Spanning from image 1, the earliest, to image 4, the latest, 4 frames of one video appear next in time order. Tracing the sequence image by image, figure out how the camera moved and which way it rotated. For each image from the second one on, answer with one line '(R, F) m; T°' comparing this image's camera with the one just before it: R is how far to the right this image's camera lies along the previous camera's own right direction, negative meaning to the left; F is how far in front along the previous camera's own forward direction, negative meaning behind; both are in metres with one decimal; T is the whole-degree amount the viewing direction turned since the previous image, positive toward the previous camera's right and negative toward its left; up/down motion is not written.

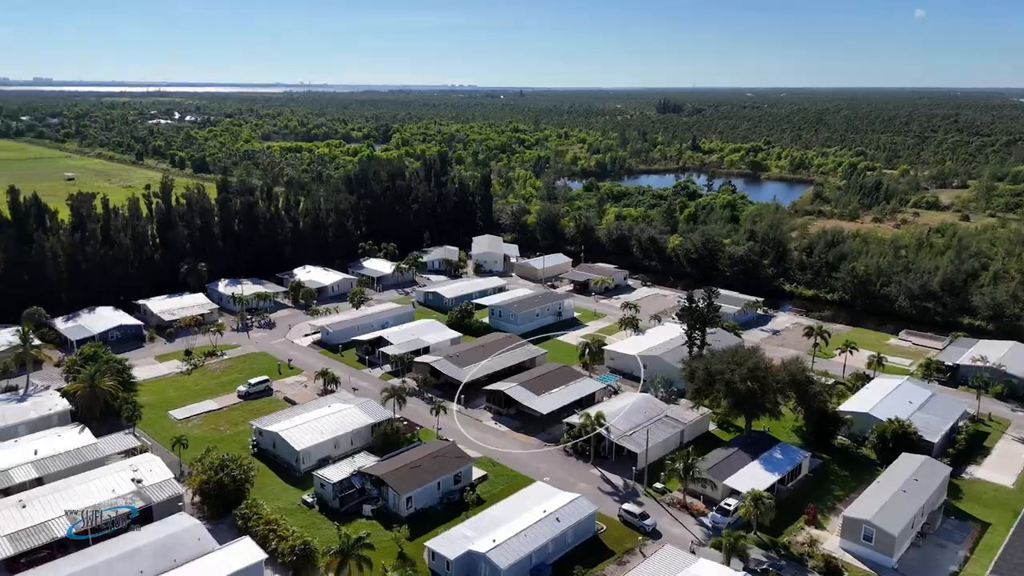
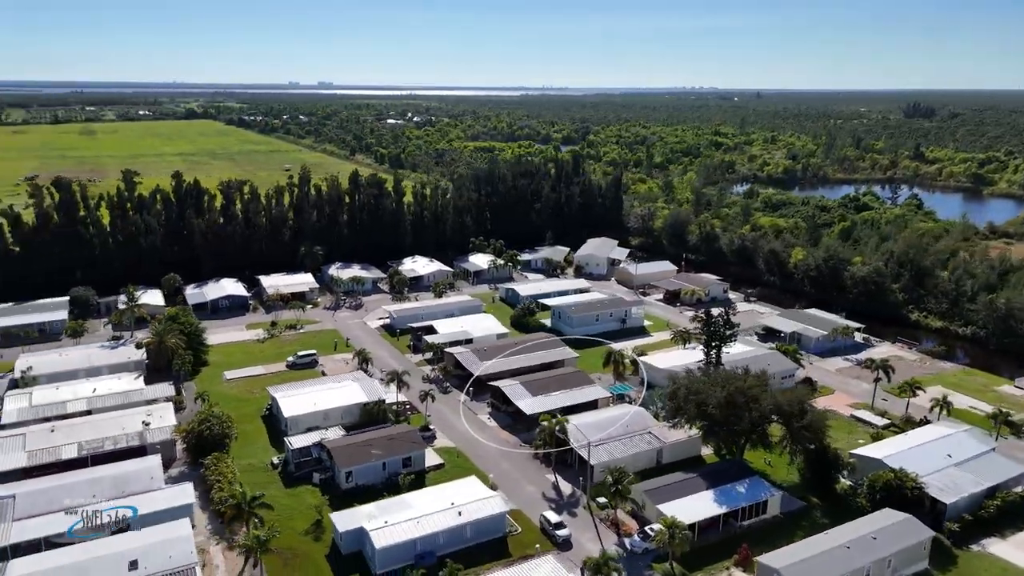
(+12.3, +1.5) m; -17°
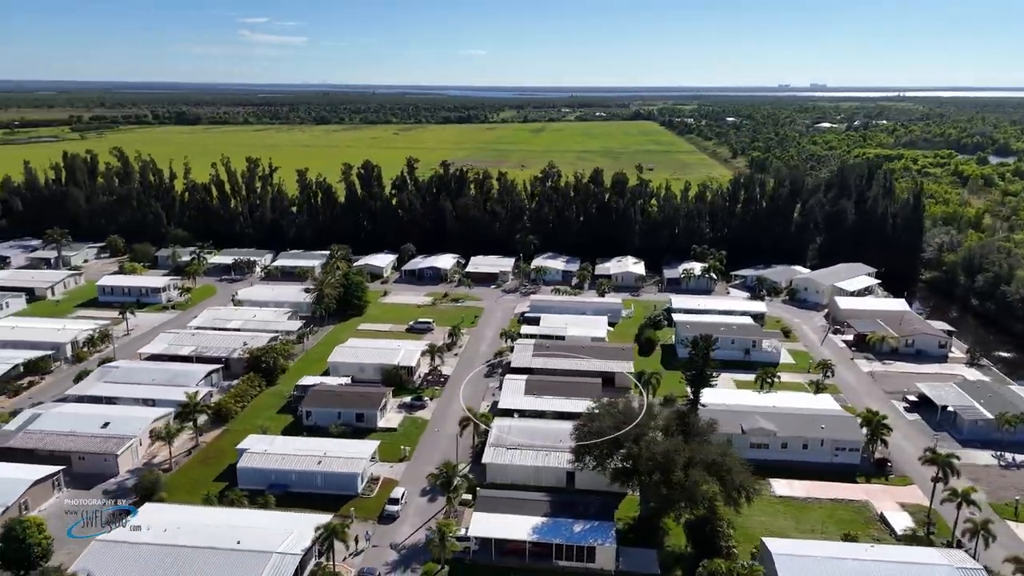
(+23.7, +6.5) m; -33°
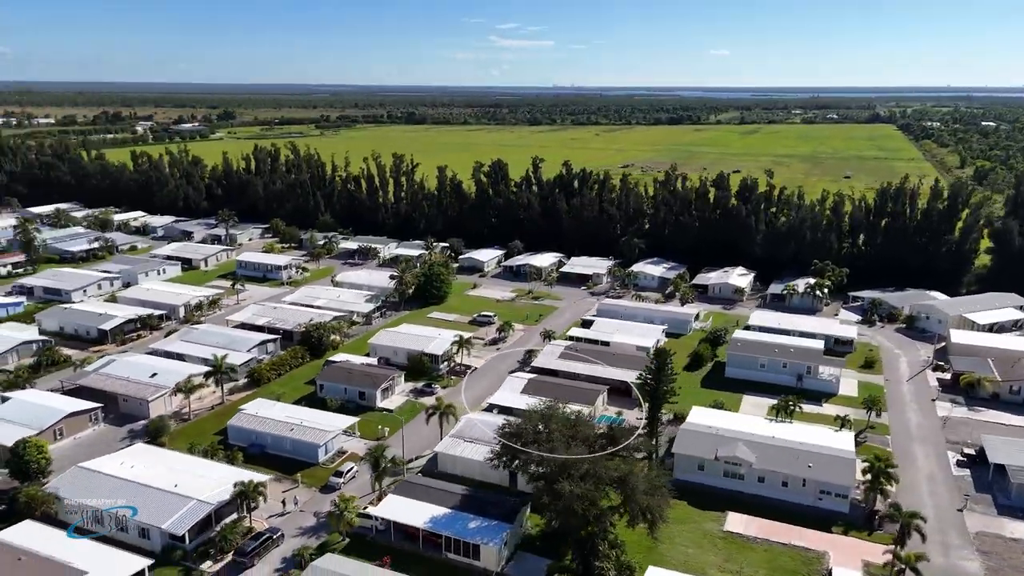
(+12.3, +1.5) m; -17°
